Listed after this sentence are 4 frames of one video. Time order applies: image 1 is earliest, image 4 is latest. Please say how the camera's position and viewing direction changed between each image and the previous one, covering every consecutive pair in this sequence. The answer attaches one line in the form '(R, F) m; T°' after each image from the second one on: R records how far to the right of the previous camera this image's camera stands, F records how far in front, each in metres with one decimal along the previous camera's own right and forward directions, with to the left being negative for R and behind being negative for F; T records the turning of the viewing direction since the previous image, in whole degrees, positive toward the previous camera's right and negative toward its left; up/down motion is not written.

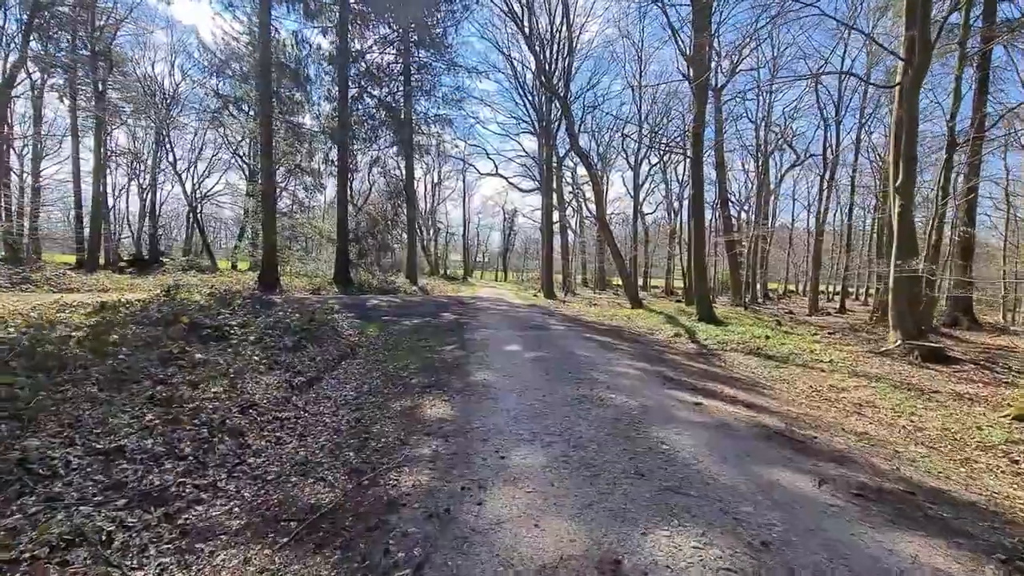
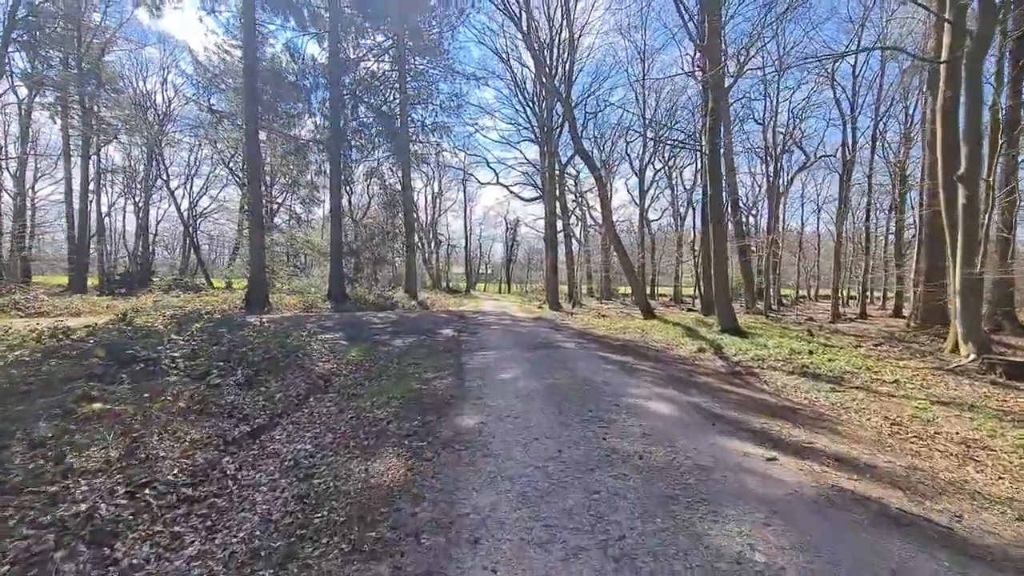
(0.0, +1.2) m; 0°
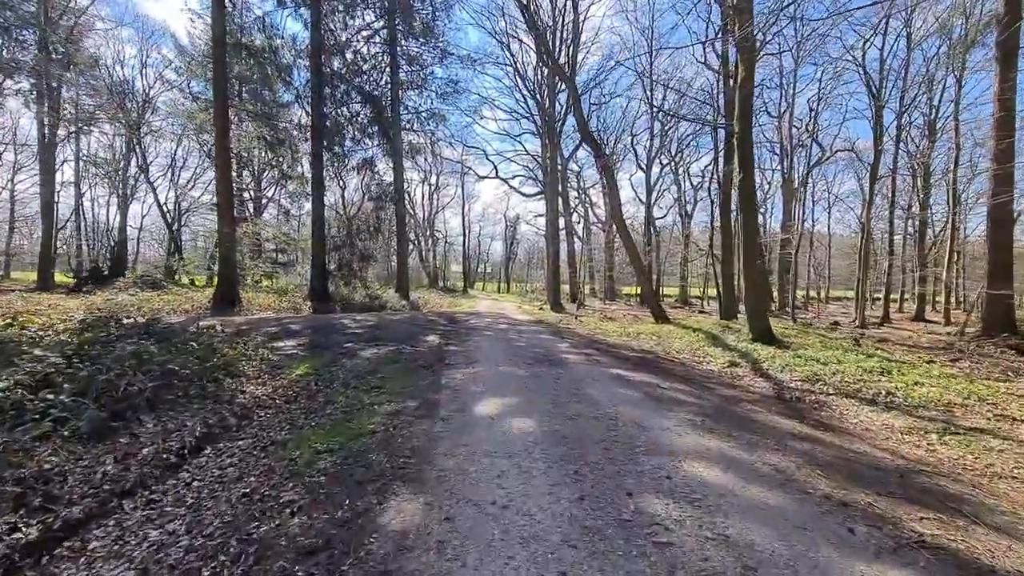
(+0.1, +1.7) m; 0°
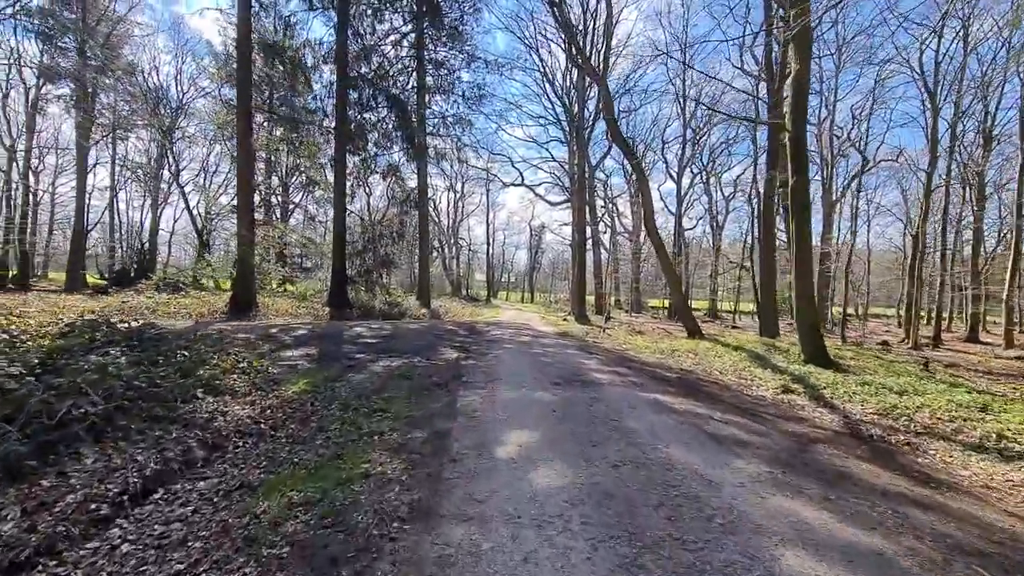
(0.0, +0.8) m; -3°
